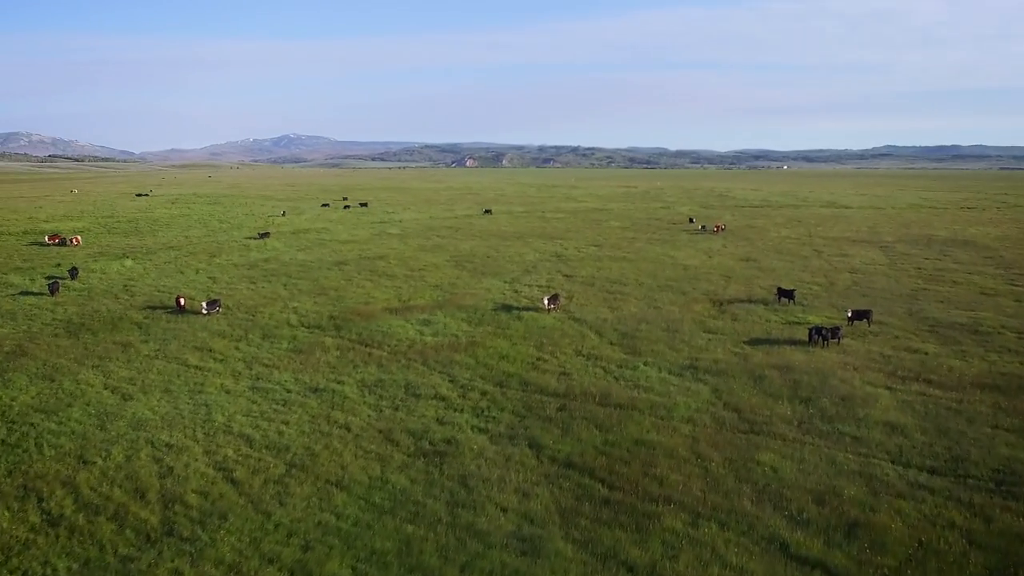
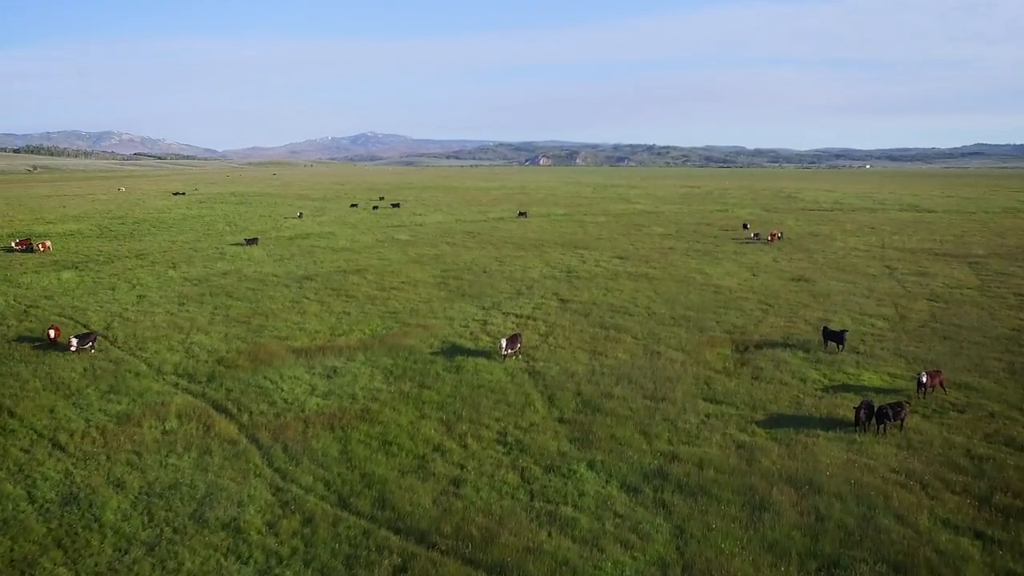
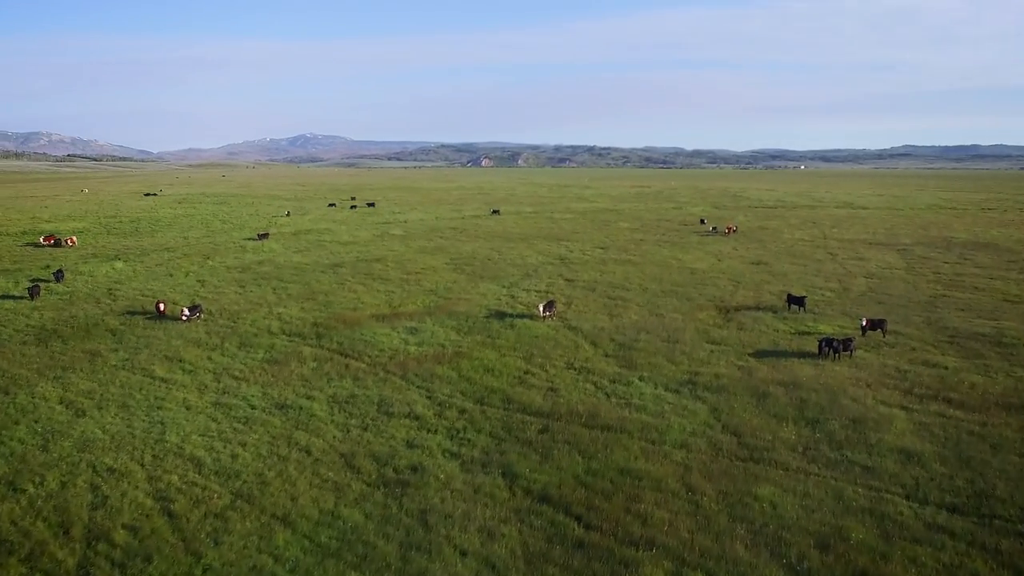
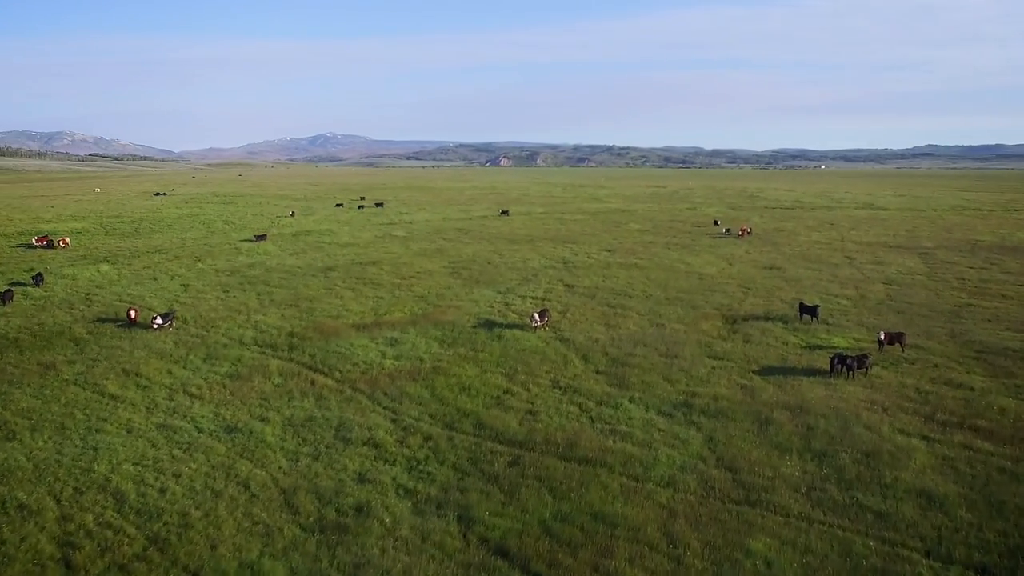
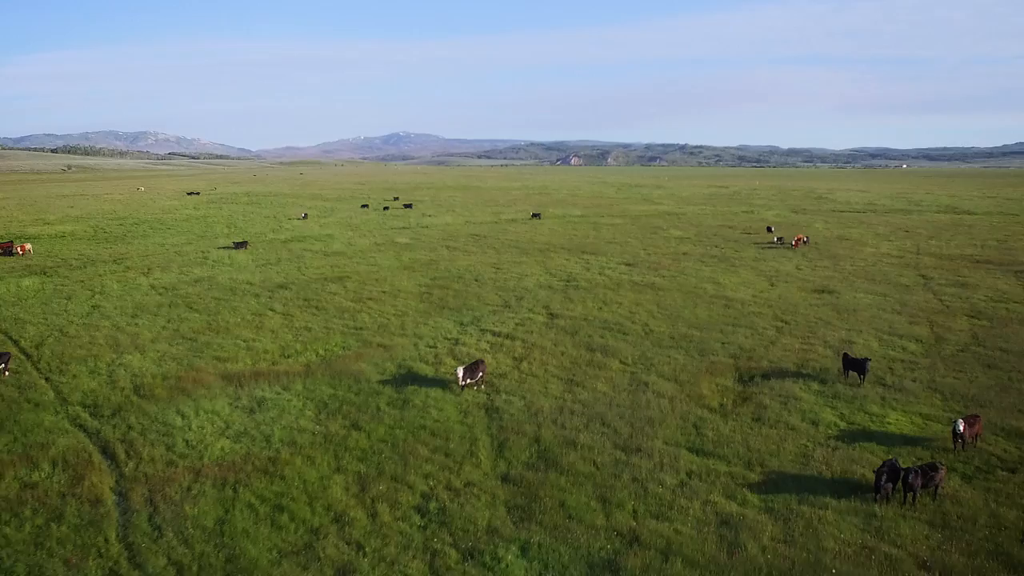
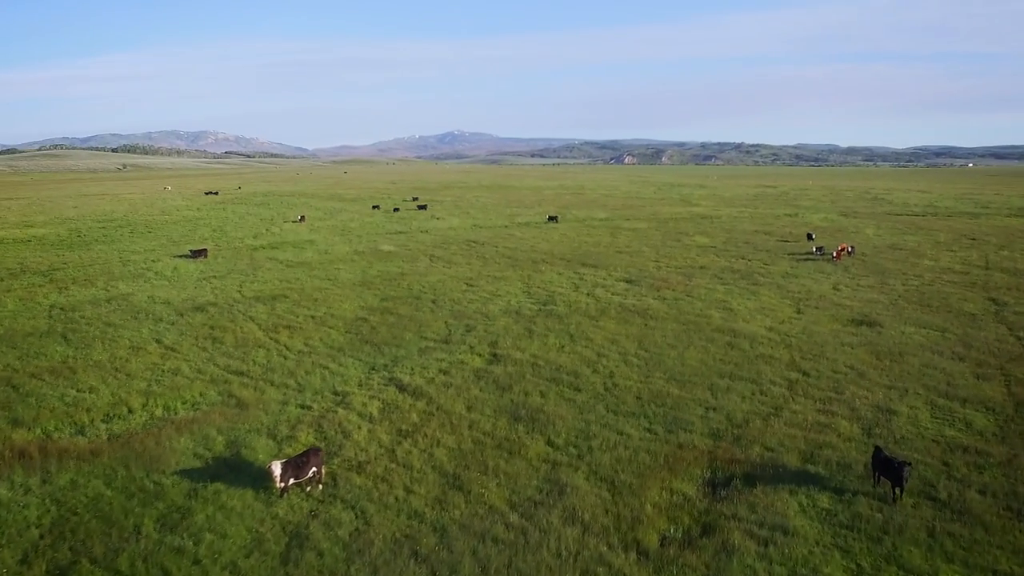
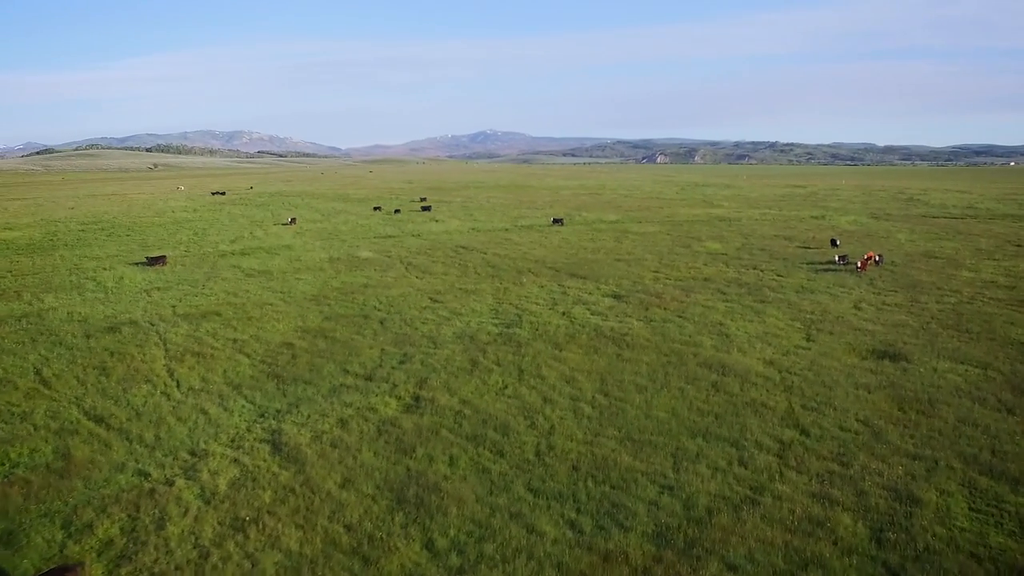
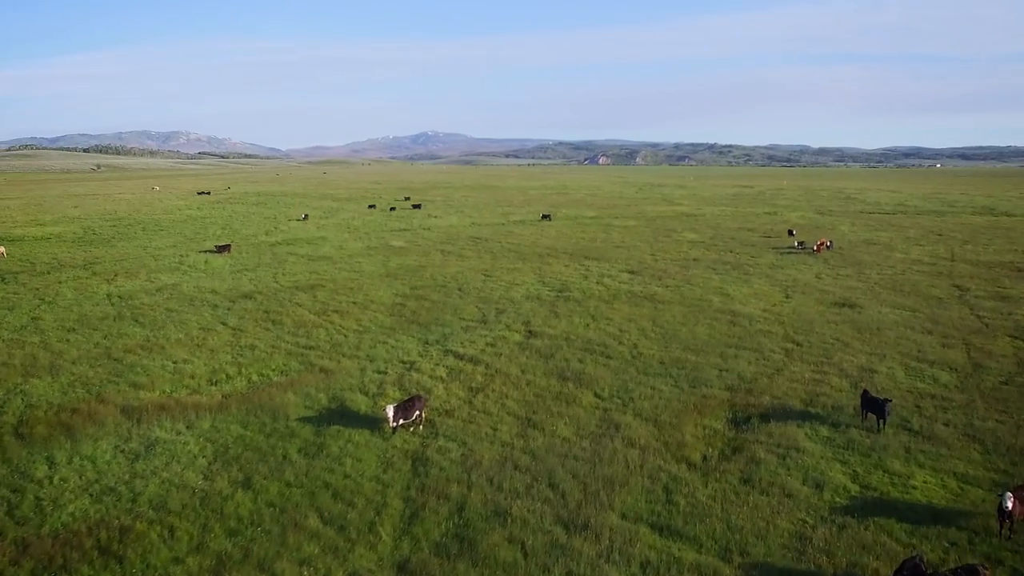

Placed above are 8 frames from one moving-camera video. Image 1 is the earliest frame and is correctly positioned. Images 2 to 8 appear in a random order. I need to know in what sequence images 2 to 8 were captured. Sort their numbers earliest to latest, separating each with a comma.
3, 4, 2, 5, 8, 6, 7
